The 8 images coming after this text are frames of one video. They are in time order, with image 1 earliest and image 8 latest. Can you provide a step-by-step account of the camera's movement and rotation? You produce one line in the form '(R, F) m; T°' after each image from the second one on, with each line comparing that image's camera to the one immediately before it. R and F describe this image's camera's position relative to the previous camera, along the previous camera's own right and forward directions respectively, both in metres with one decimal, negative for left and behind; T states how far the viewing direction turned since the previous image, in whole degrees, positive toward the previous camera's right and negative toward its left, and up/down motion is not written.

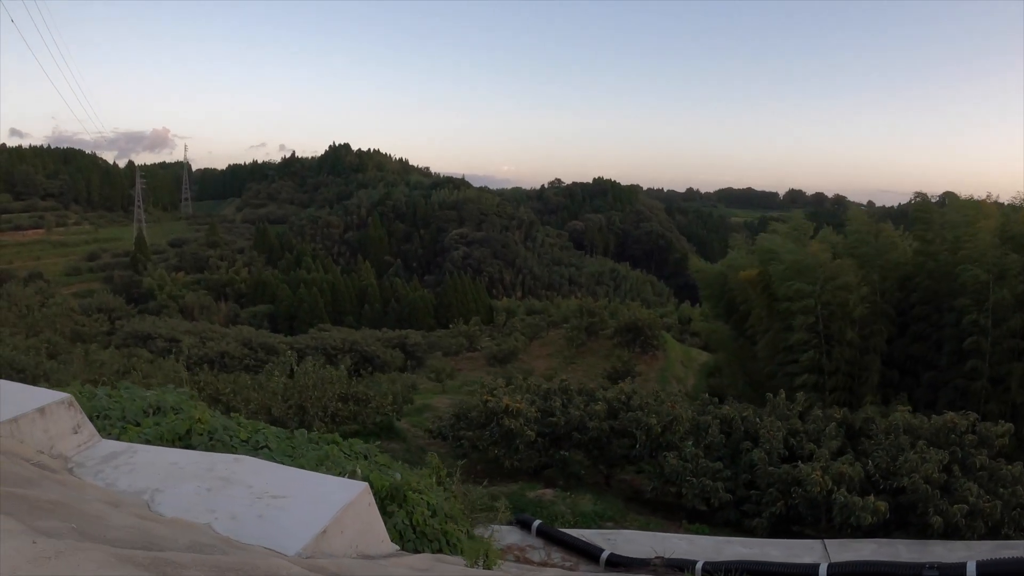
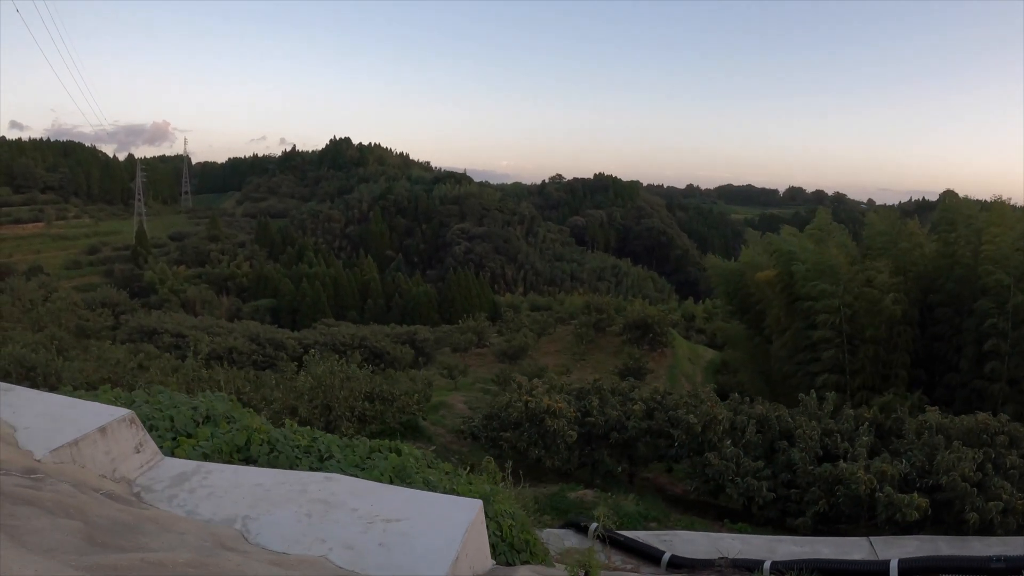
(-0.4, +0.1) m; +1°
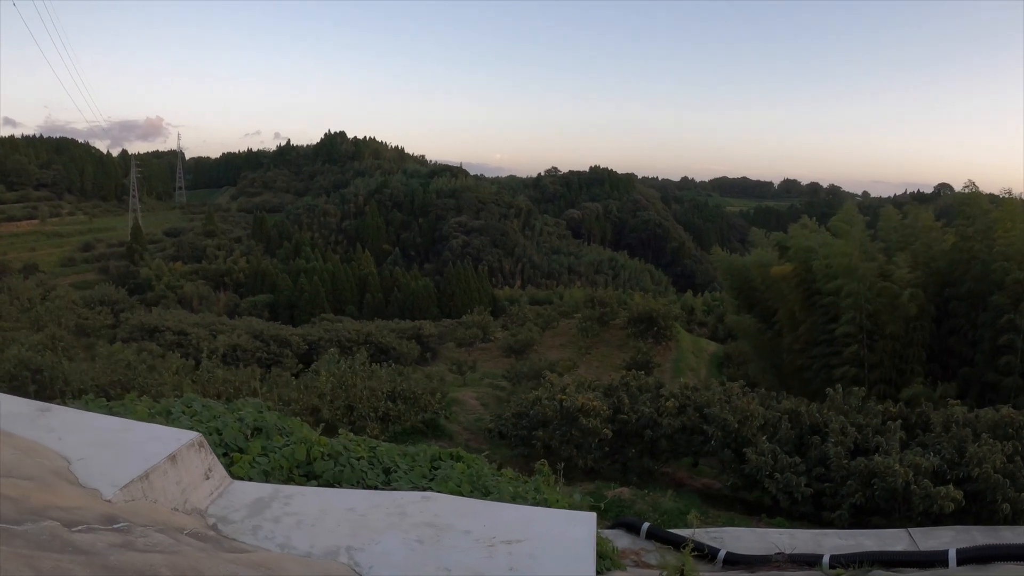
(-0.3, +0.1) m; +1°
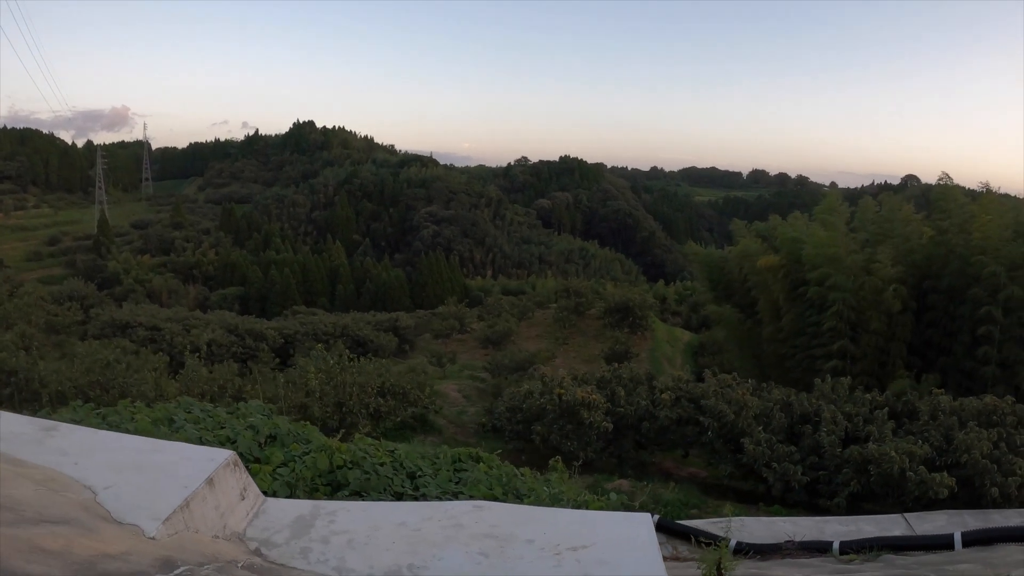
(-0.2, 0.0) m; +3°
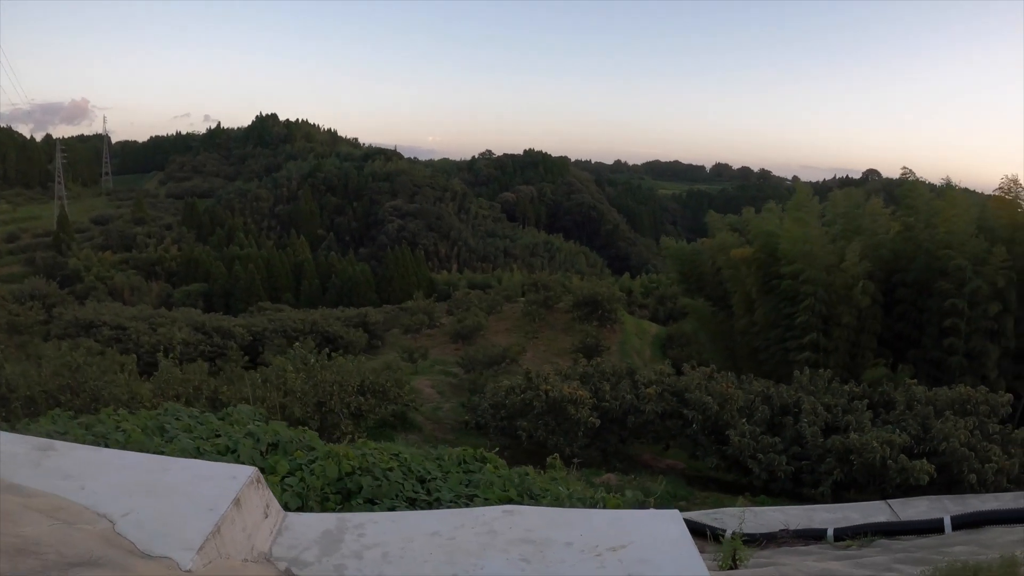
(-0.2, -0.1) m; +3°
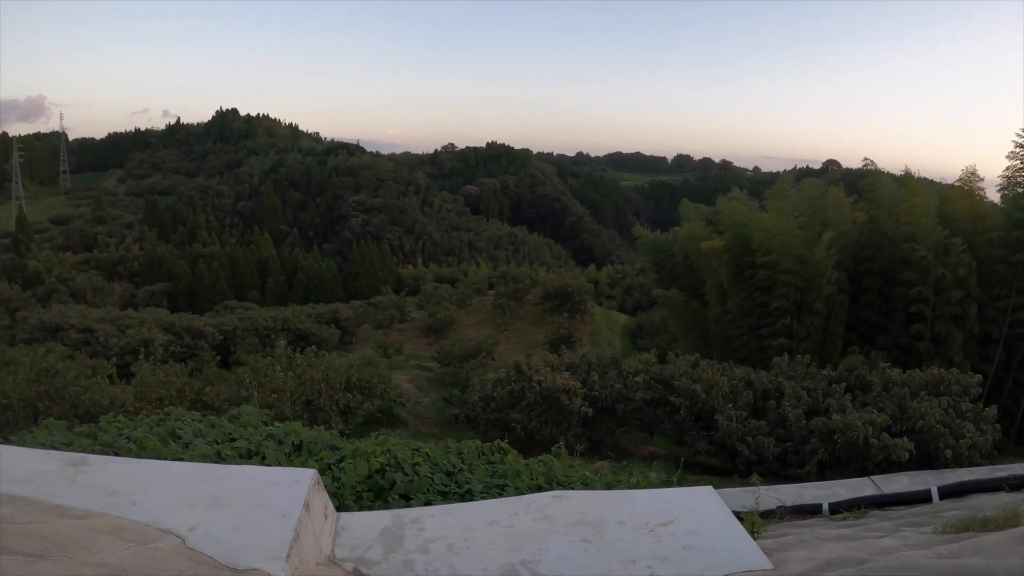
(-0.3, -0.1) m; +3°
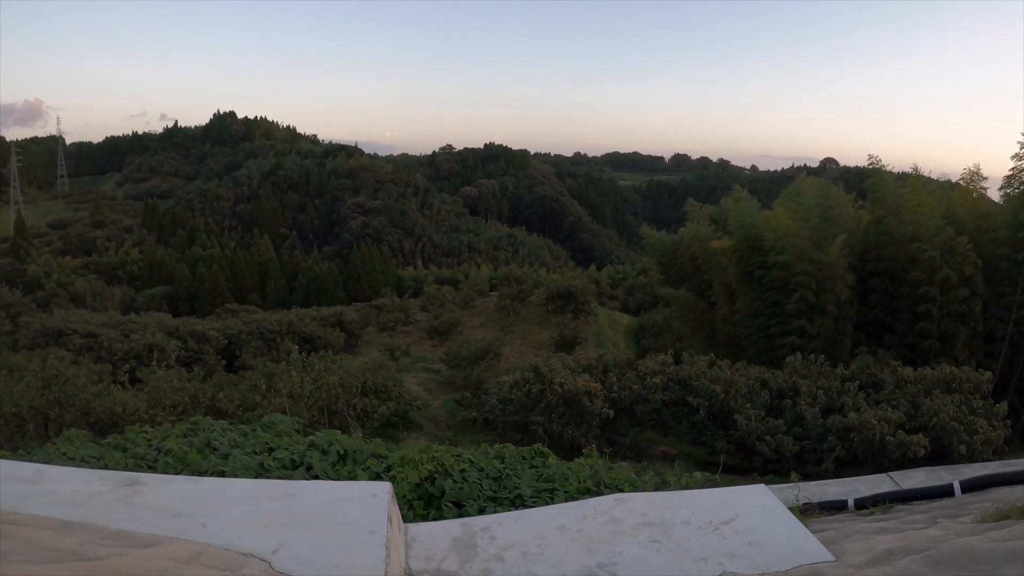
(-0.2, +0.1) m; 0°
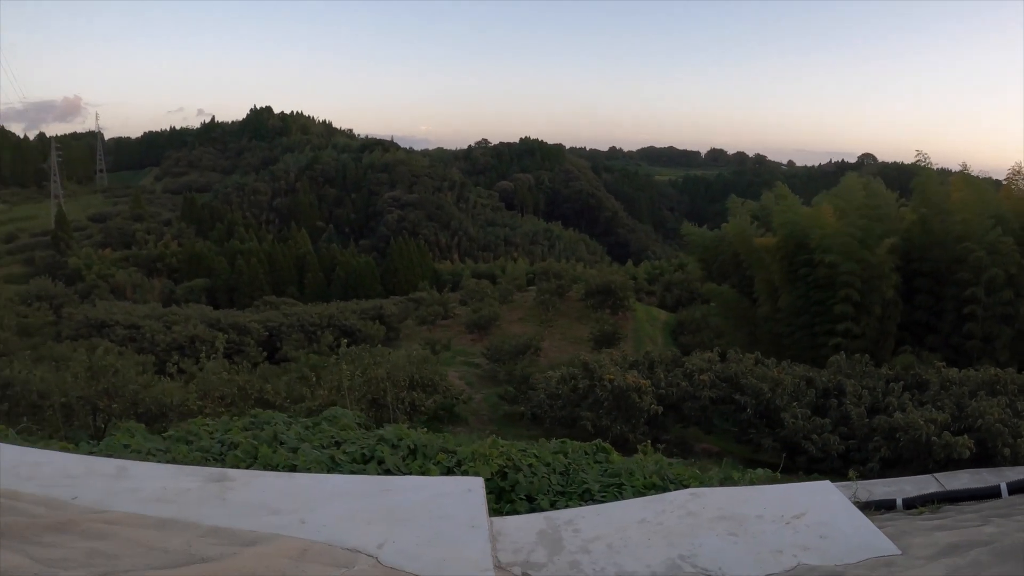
(-0.2, +0.2) m; -2°
